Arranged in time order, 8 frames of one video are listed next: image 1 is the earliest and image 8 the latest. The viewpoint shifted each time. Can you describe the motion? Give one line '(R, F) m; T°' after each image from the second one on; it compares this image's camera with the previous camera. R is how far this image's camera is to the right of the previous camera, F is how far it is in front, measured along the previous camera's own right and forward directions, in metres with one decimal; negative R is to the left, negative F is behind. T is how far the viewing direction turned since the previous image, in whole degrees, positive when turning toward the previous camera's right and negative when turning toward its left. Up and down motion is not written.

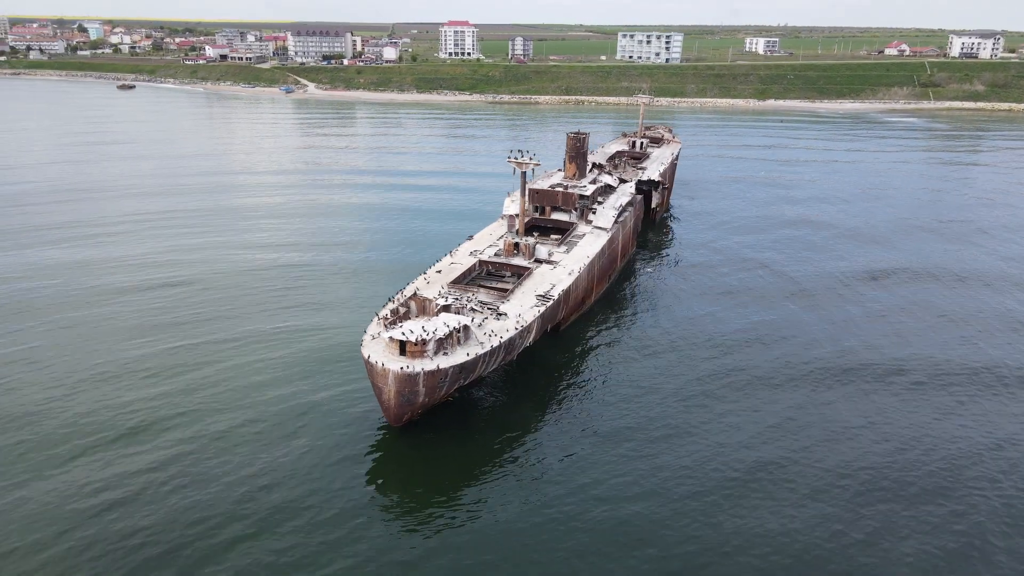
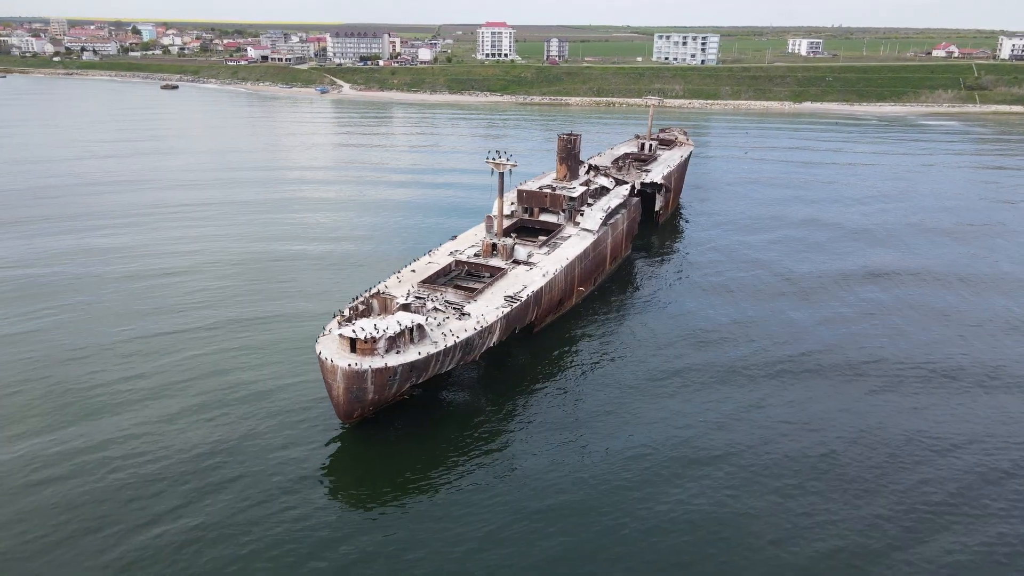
(+2.8, +0.1) m; -3°
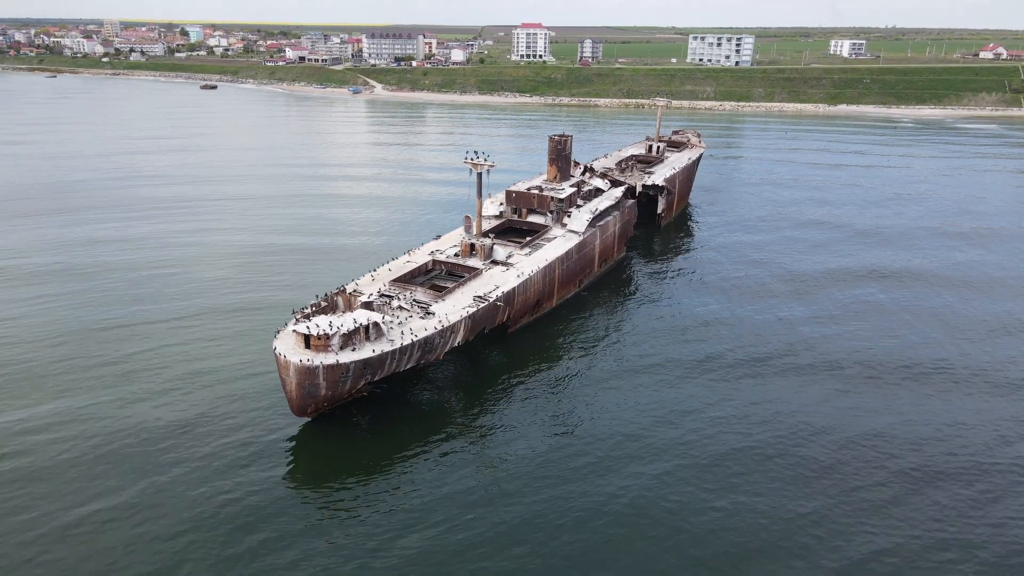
(+2.7, +0.1) m; -3°
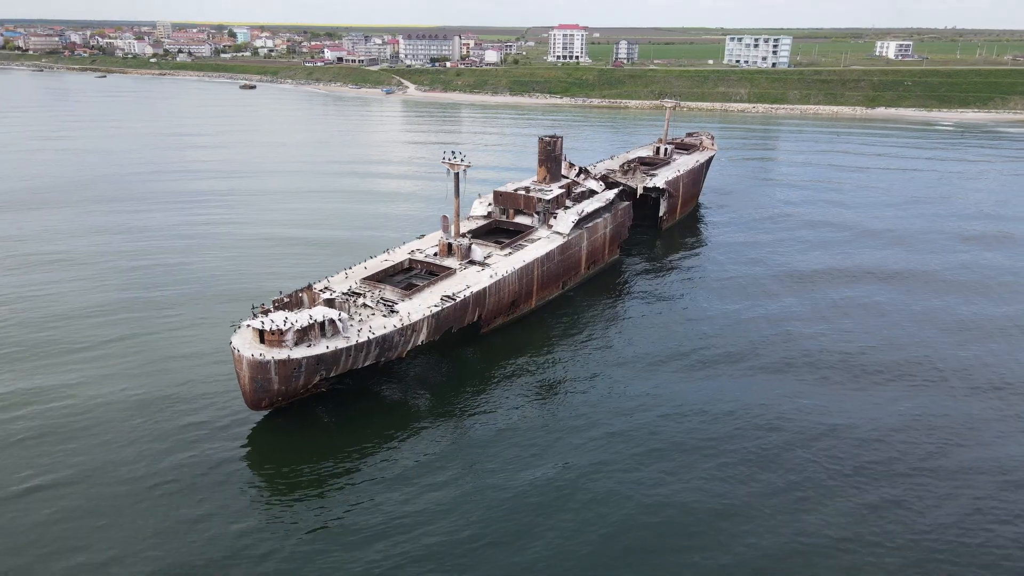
(+2.8, +0.1) m; -3°
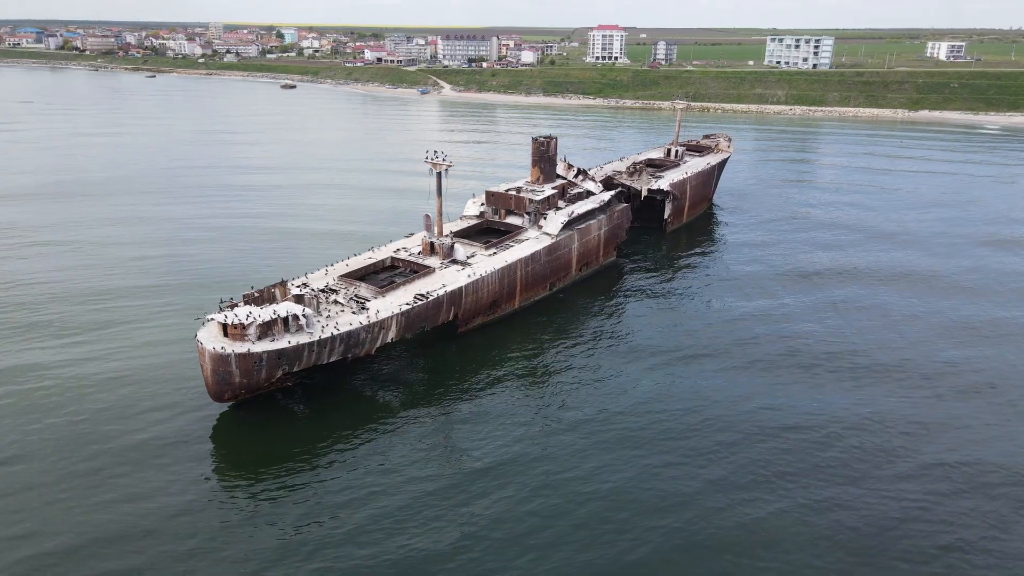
(+2.7, +0.1) m; -3°
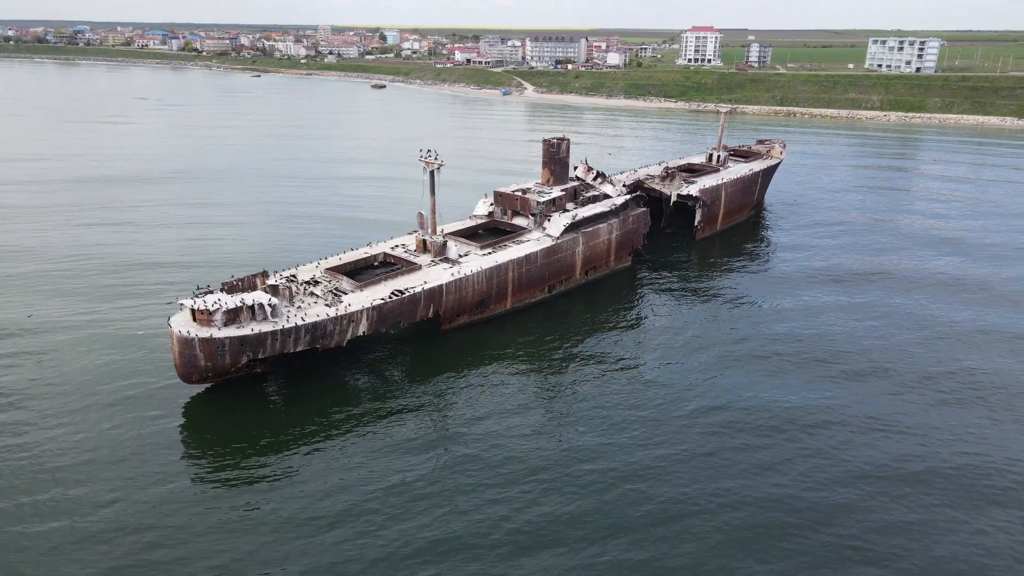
(+4.6, +0.3) m; -7°
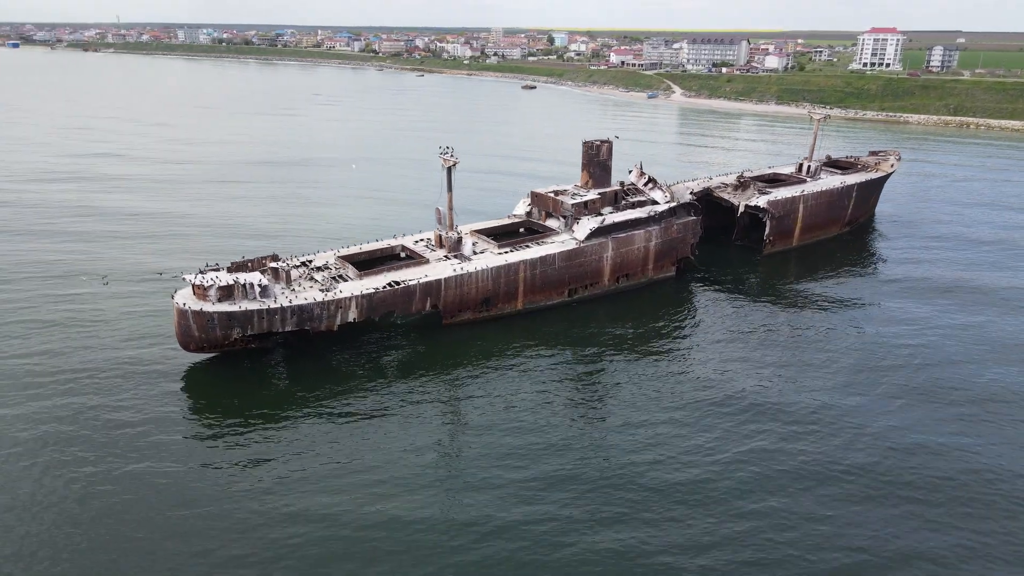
(+6.7, +0.9) m; -12°
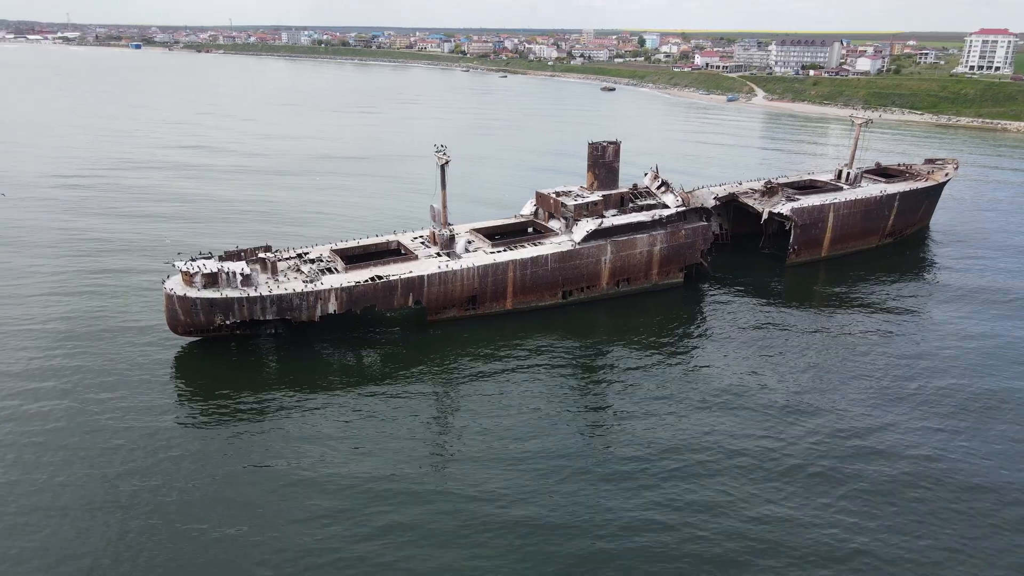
(+4.4, +0.3) m; -7°
